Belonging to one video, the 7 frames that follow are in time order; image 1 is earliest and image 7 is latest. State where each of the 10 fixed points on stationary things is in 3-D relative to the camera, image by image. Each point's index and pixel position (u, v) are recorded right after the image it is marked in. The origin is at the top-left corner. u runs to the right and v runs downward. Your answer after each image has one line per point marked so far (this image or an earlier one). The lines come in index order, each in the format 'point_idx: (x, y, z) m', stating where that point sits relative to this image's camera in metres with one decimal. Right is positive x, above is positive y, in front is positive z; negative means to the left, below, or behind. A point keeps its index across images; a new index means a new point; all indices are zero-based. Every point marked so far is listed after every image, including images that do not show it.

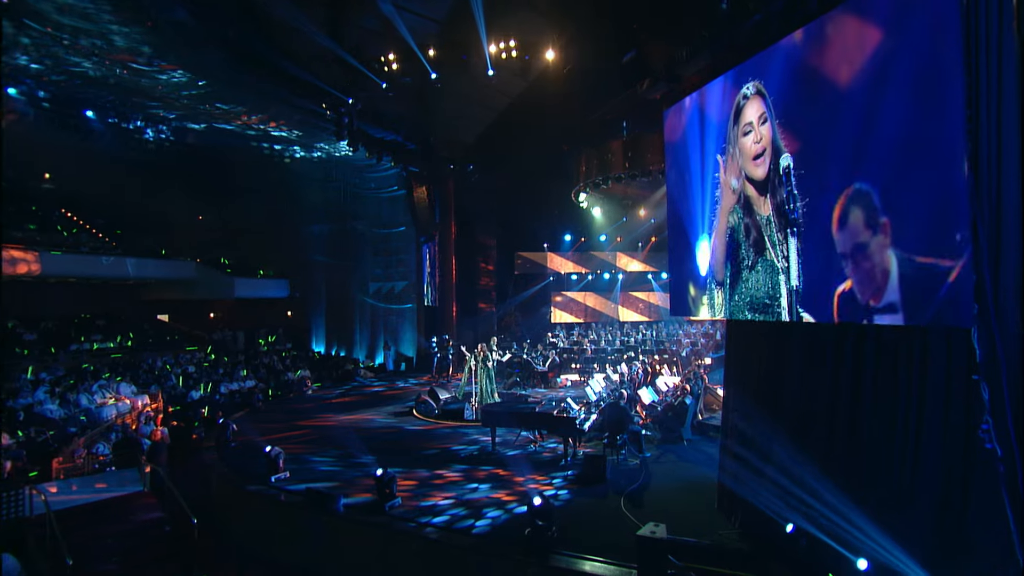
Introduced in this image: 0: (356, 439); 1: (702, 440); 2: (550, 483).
0: (-3.0, -2.9, +10.7) m
1: (+3.5, -2.8, +10.0) m
2: (+0.6, -2.9, +8.1) m
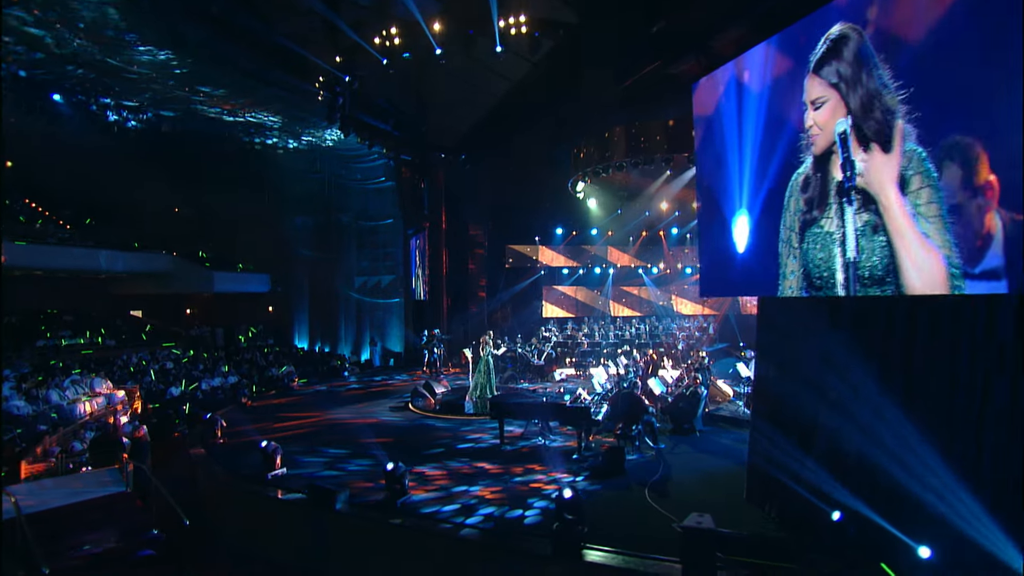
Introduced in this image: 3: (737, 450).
0: (-2.9, -2.7, +10.1) m
1: (+3.6, -2.5, +9.8) m
2: (+0.8, -2.7, +7.8) m
3: (+3.6, -2.6, +8.7) m
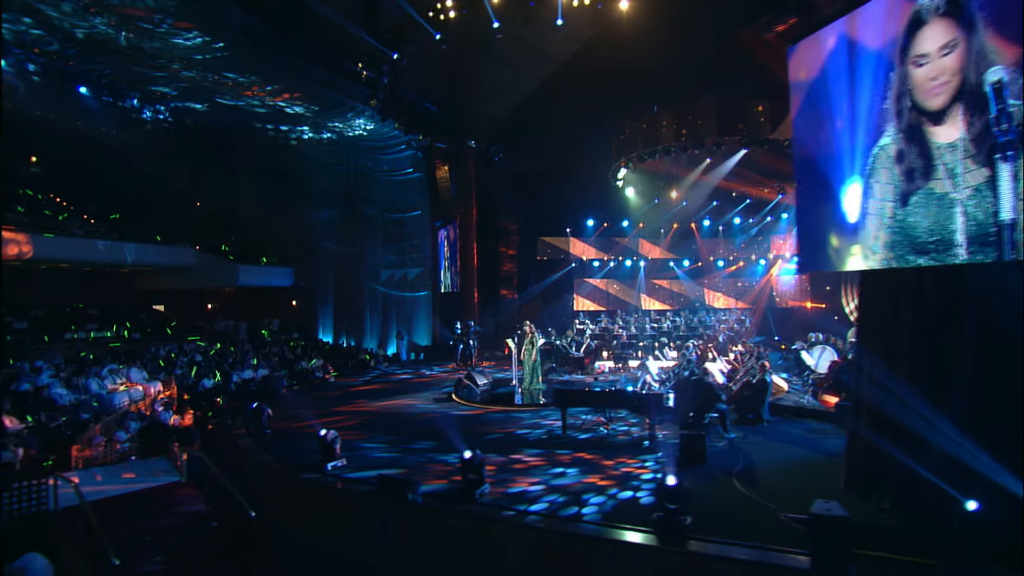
0: (-1.9, -2.4, +9.8) m
1: (+4.6, -2.3, +9.3) m
2: (+1.8, -2.4, +7.4) m
3: (+4.6, -2.3, +8.3) m
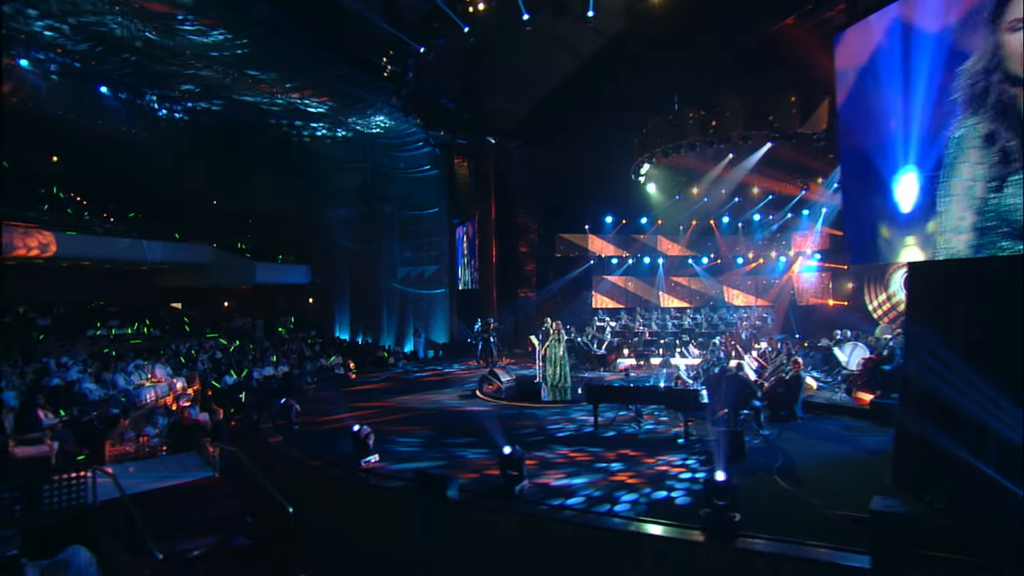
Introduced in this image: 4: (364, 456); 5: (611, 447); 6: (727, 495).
0: (-1.4, -2.3, +9.7) m
1: (+5.1, -2.2, +9.2) m
2: (+2.2, -2.3, +7.3) m
3: (+5.1, -2.2, +8.2) m
4: (-2.0, -2.2, +7.3) m
5: (+1.5, -2.3, +8.1) m
6: (+2.0, -2.0, +5.2) m
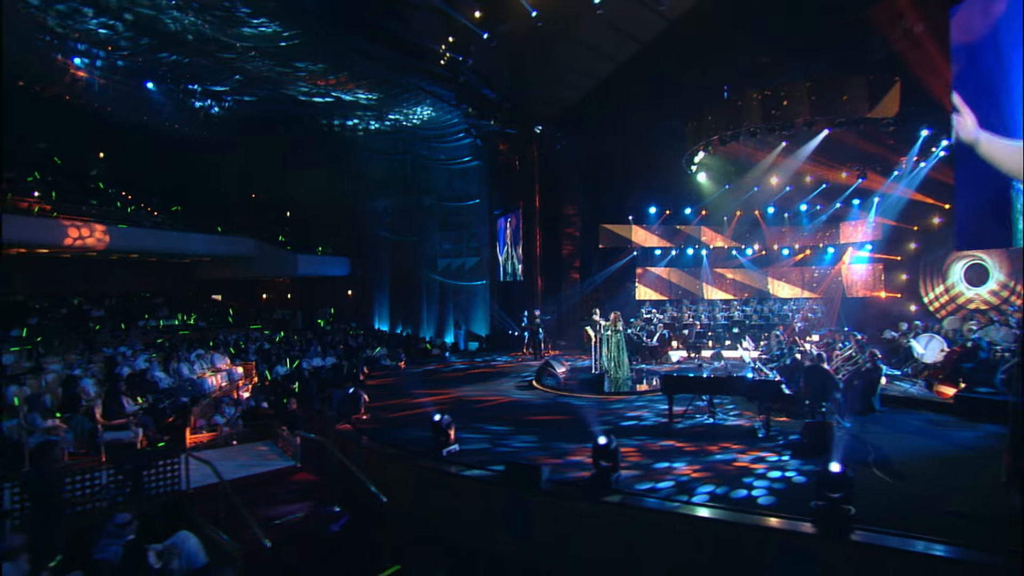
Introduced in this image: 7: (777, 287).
0: (-0.2, -2.1, +9.7) m
1: (+6.3, -2.0, +8.9) m
2: (+3.3, -2.2, +7.1) m
3: (+6.2, -2.1, +7.9) m
4: (-0.9, -2.1, +7.2) m
5: (+2.6, -2.2, +7.9) m
6: (+3.0, -1.8, +5.0) m
7: (+9.7, 0.0, +20.0) m
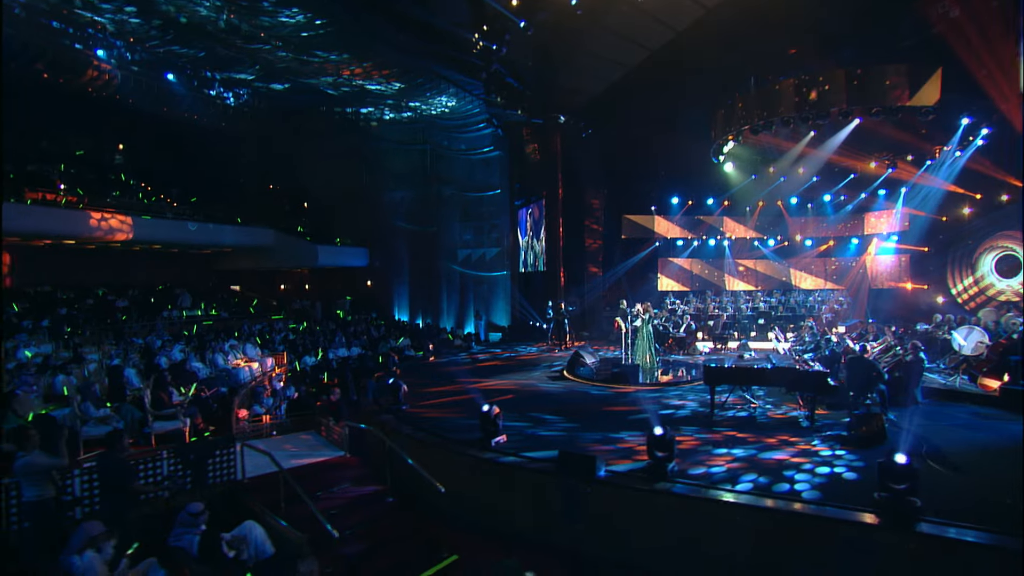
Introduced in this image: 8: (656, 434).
0: (+0.4, -2.0, +9.7) m
1: (+6.9, -1.9, +8.8) m
2: (+3.9, -2.1, +7.1) m
3: (+6.8, -1.9, +7.8) m
4: (-0.3, -2.0, +7.3) m
5: (+3.2, -2.1, +7.9) m
6: (+3.6, -1.8, +5.0) m
7: (+10.5, +0.4, +19.8) m
8: (+1.6, -1.7, +6.2) m
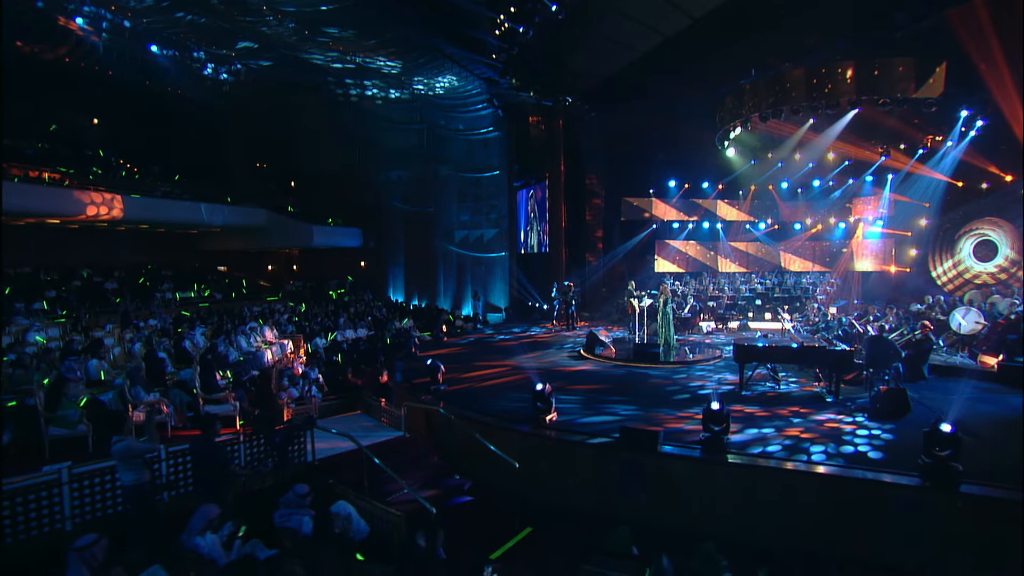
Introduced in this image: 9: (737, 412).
0: (+1.0, -1.7, +10.0) m
1: (+7.6, -1.6, +9.5) m
2: (+4.7, -1.8, +7.6) m
3: (+7.5, -1.7, +8.5) m
4: (+0.5, -1.7, +7.5) m
5: (+3.9, -1.8, +8.4) m
6: (+4.5, -1.6, +5.5) m
7: (+10.5, +1.1, +20.6) m
8: (+2.4, -1.5, +6.6) m
9: (+2.7, -1.9, +7.2) m
